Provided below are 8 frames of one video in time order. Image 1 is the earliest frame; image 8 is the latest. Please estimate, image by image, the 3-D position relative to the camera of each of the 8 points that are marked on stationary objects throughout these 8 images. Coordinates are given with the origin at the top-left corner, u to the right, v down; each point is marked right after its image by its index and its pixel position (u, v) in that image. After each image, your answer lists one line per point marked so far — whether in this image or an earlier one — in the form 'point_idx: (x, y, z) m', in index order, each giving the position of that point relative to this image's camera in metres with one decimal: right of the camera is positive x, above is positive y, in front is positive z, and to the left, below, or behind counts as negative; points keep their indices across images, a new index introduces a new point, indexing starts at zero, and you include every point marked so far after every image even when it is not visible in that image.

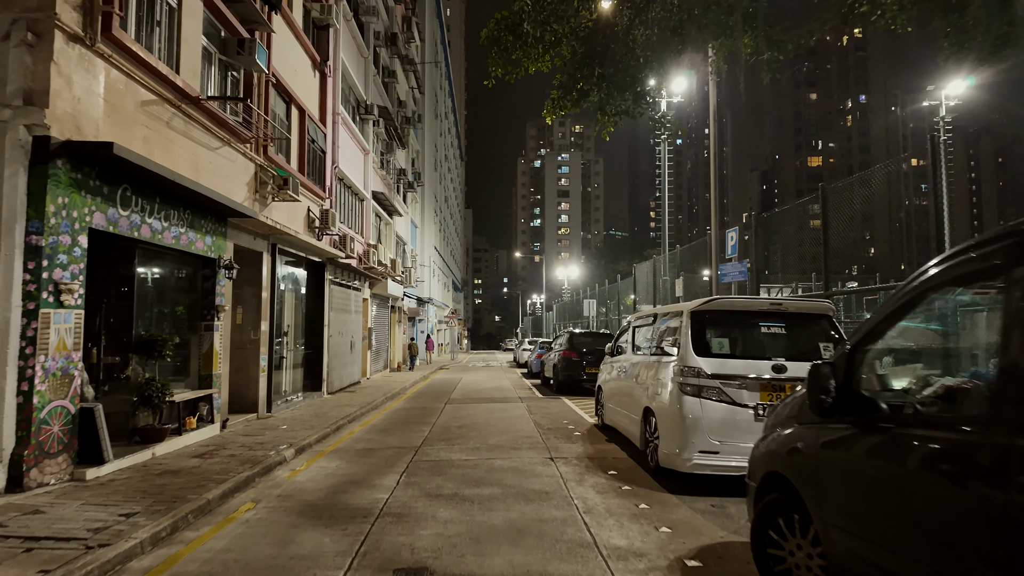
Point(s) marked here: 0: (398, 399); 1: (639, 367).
0: (-3.0, -3.0, +15.7) m
1: (+1.7, -1.1, +8.2) m
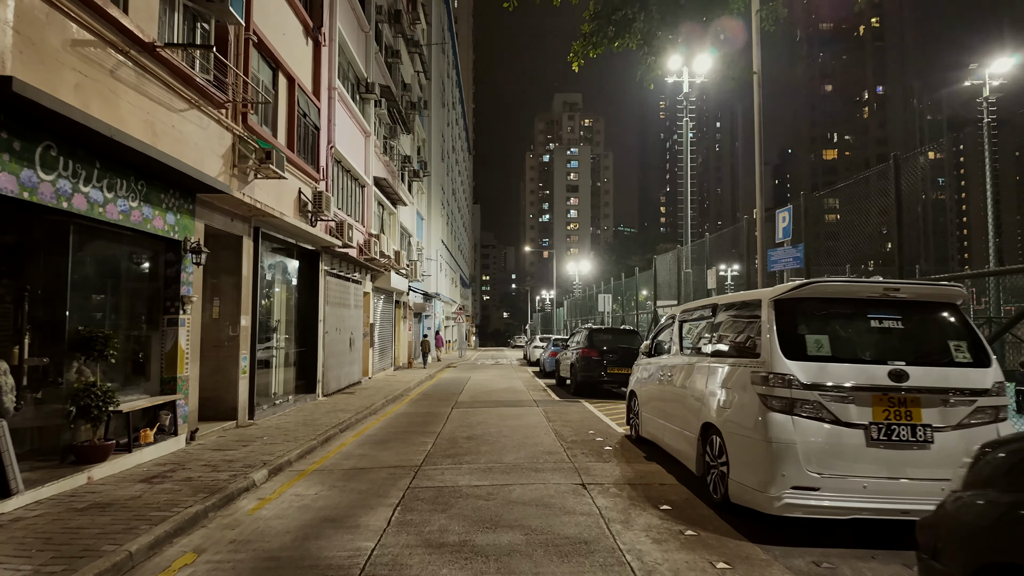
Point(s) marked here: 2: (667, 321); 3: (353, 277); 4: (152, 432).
0: (-2.7, -2.8, +14.2) m
1: (+2.0, -0.9, +6.7) m
2: (+2.2, -0.4, +8.0) m
3: (-4.7, +0.3, +17.6) m
4: (-4.5, -1.8, +7.4) m
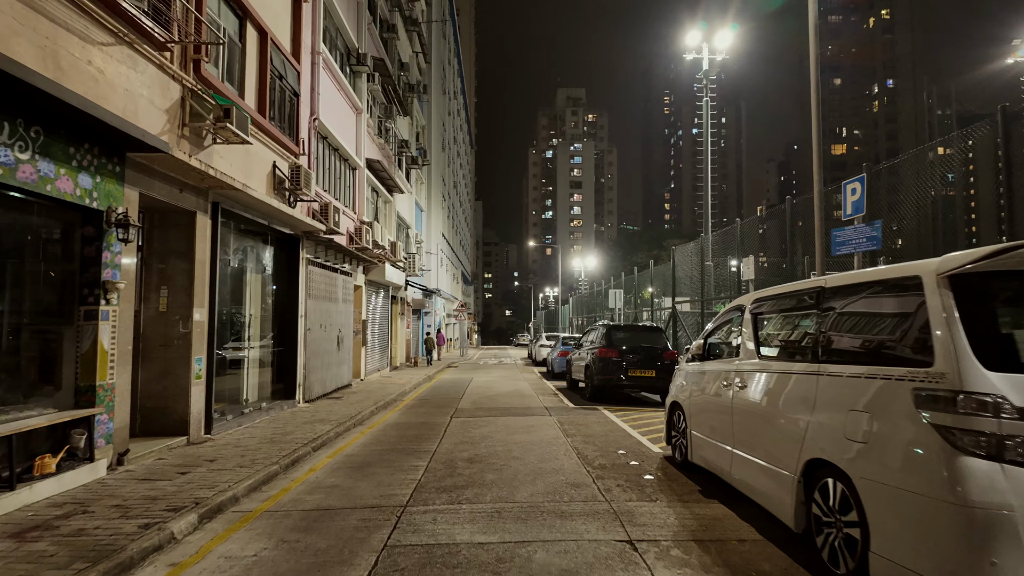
0: (-2.5, -2.6, +12.5) m
1: (+2.1, -0.8, +4.9) m
2: (+2.3, -0.3, +6.3) m
3: (-4.6, +0.5, +15.8) m
4: (-4.3, -1.6, +5.6) m
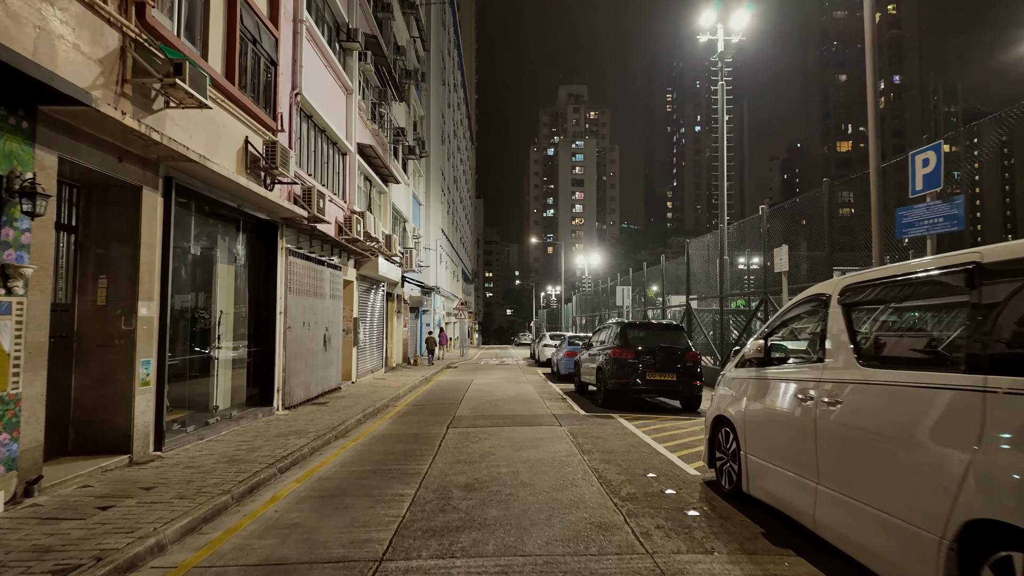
0: (-2.5, -2.4, +11.2) m
1: (+2.2, -0.6, +3.6) m
2: (+2.4, -0.1, +4.9) m
3: (-4.5, +0.7, +14.5) m
4: (-4.3, -1.5, +4.3) m
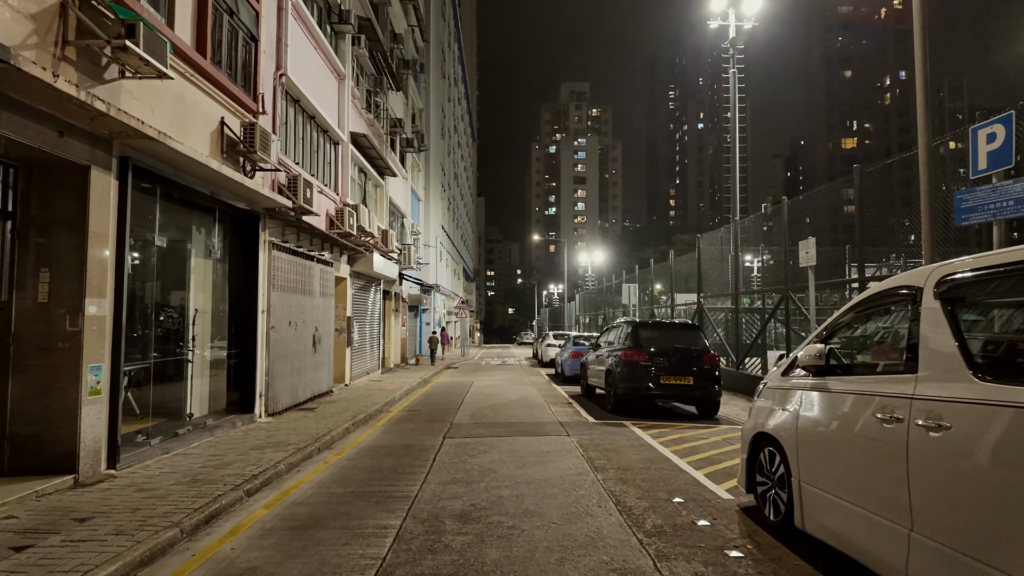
0: (-2.4, -2.4, +10.3) m
1: (+2.2, -0.6, +2.6) m
2: (+2.4, -0.1, +4.0) m
3: (-4.4, +0.7, +13.6) m
4: (-4.3, -1.5, +3.4) m
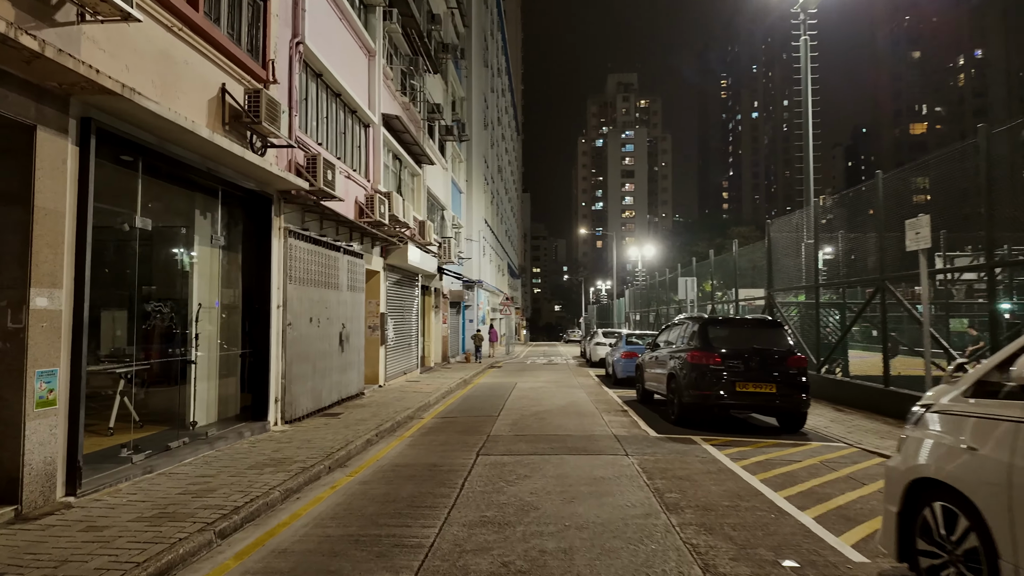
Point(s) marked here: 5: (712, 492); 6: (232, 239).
0: (-1.7, -2.2, +9.0) m
1: (+2.3, -0.5, +1.0) m
2: (+2.6, 0.0, +2.4) m
3: (-3.5, +0.9, +12.5) m
4: (-4.1, -1.4, +2.3) m
5: (+1.9, -1.9, +5.7) m
6: (-4.2, +0.7, +8.9) m
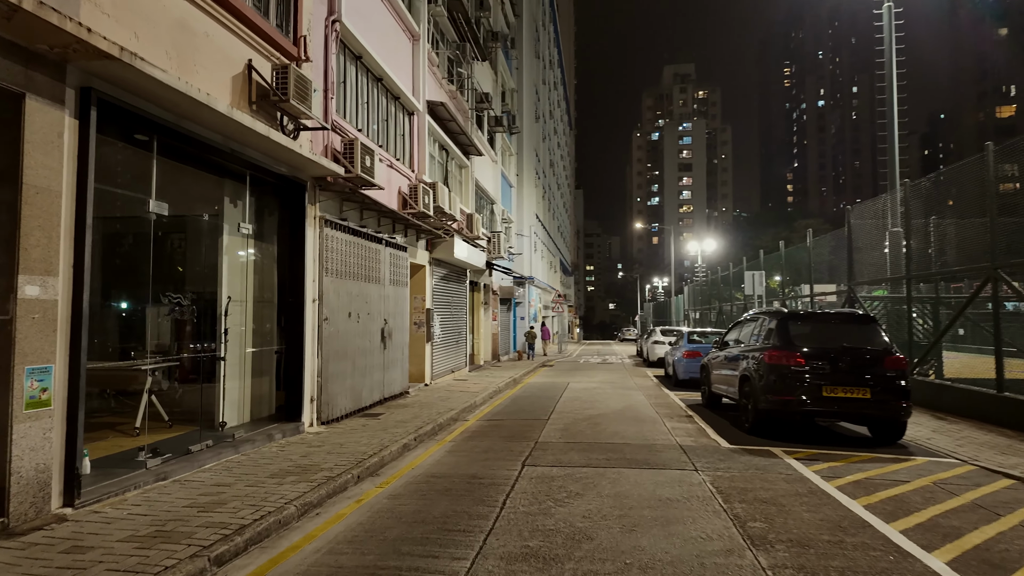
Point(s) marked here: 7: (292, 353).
0: (-1.0, -2.1, +8.3) m
1: (+2.3, -0.4, 0.0) m
2: (+2.7, +0.2, +1.3) m
3: (-2.5, +1.0, +11.9) m
4: (-4.0, -1.3, +1.8) m
5: (+2.3, -1.8, +4.7) m
6: (-3.5, +0.8, +8.4) m
7: (-3.2, -0.9, +8.6) m
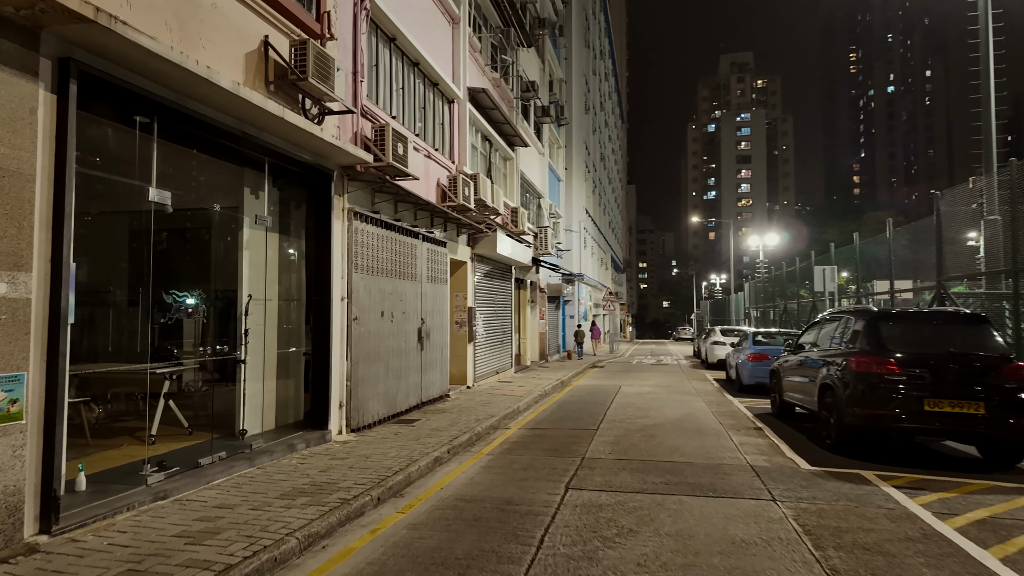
0: (-0.5, -2.1, +7.5) m
1: (+2.1, -0.3, -1.0) m
2: (+2.6, +0.2, +0.2) m
3: (-1.6, +1.0, +11.2) m
4: (-4.0, -1.3, +1.3) m
5: (+2.6, -1.7, +3.6) m
6: (-2.9, +0.9, +7.8) m
7: (-2.6, -0.9, +8.0) m
